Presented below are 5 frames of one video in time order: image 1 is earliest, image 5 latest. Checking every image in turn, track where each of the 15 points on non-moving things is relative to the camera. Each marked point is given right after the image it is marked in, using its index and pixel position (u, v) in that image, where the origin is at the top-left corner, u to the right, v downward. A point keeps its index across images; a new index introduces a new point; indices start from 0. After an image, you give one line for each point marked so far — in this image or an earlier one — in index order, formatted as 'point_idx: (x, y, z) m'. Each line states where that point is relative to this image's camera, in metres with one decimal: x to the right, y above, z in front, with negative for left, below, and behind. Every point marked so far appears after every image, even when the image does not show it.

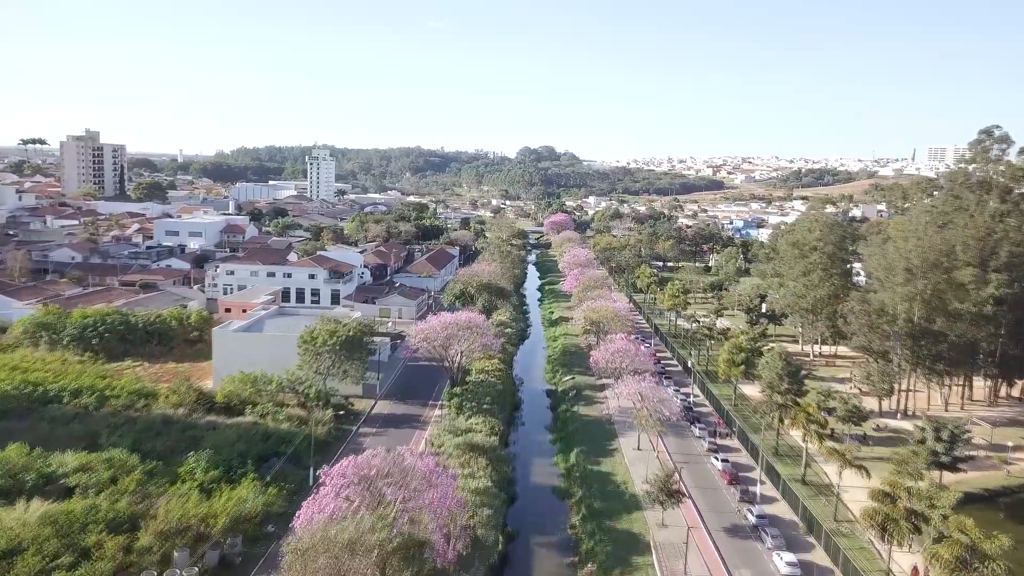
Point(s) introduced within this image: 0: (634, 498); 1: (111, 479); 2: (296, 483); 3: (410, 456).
0: (+2.3, -4.0, +17.6) m
1: (-6.9, -3.3, +15.7) m
2: (-4.1, -3.7, +17.2) m
3: (-1.5, -2.5, +13.2) m
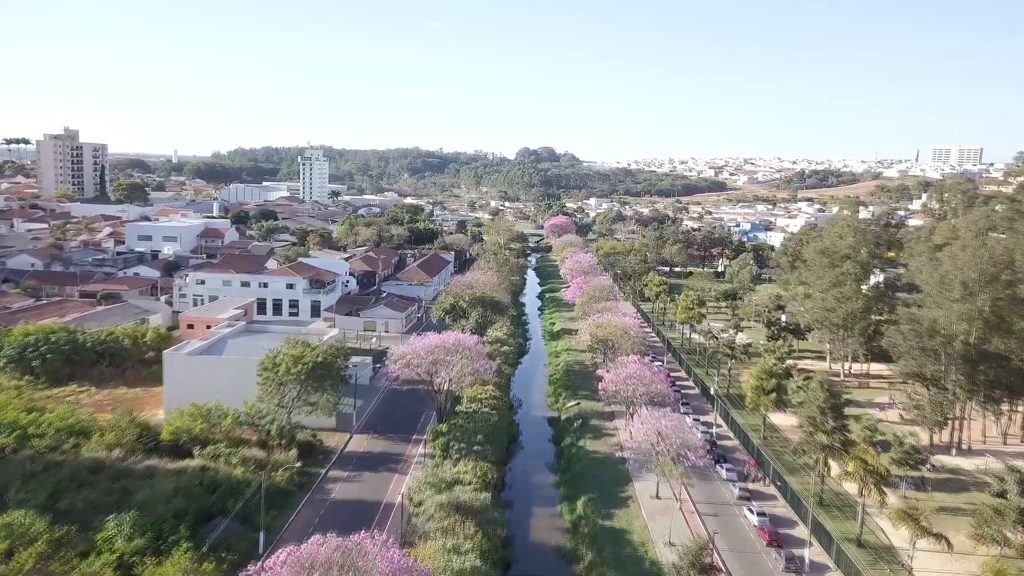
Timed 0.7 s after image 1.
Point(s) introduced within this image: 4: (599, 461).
0: (+2.3, -4.4, +14.4) m
1: (-7.0, -3.6, +12.6) m
2: (-4.1, -4.0, +14.0) m
3: (-1.6, -2.8, +10.0) m
4: (+1.9, -3.7, +19.7) m
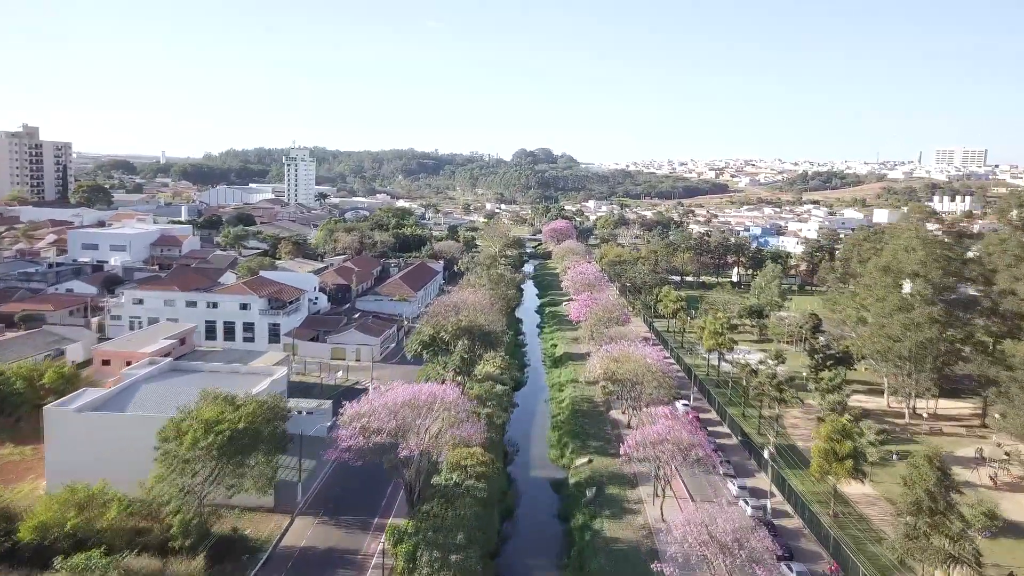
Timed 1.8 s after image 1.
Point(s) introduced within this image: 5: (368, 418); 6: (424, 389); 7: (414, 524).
0: (+2.2, -5.0, +9.4) m
1: (-7.0, -4.2, +7.5) m
2: (-4.2, -4.6, +8.9) m
3: (-1.6, -3.4, +4.9) m
4: (+1.8, -4.3, +14.7) m
5: (-2.3, -2.1, +15.0) m
6: (-1.5, -1.7, +15.9) m
7: (-1.4, -3.4, +13.3) m
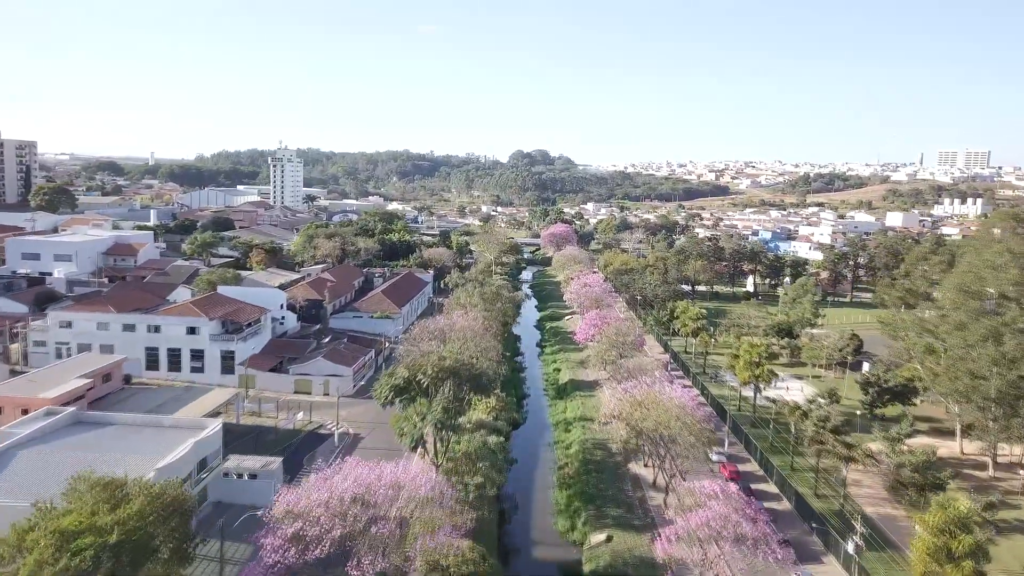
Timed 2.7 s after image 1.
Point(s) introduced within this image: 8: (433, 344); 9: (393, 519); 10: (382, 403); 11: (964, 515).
0: (+2.2, -5.5, +5.1) m
1: (-7.0, -4.7, +3.2) m
2: (-4.2, -5.1, +4.6) m
3: (-1.6, -3.8, +0.7) m
4: (+1.8, -4.8, +10.4) m
5: (-2.4, -2.6, +10.7) m
6: (-1.5, -2.2, +11.6) m
7: (-1.5, -3.9, +9.0) m
8: (-1.7, -1.2, +19.7) m
9: (-1.4, -2.7, +10.9) m
10: (-2.3, -2.0, +17.2) m
11: (+6.3, -3.2, +12.8) m
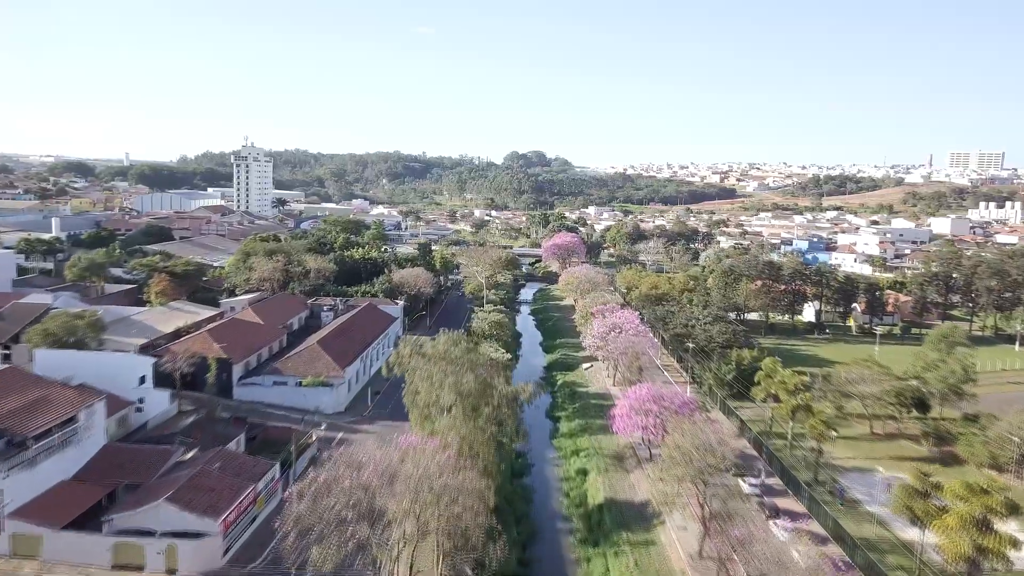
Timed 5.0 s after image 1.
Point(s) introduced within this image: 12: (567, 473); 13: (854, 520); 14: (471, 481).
0: (+2.3, -6.6, -5.5) m
1: (-6.9, -5.8, -7.5) m
2: (-4.1, -6.2, -6.1) m
3: (-1.4, -5.0, -10.0) m
4: (+1.9, -5.9, -0.2) m
5: (-2.2, -3.7, +0.1) m
6: (-1.4, -3.4, +1.0) m
7: (-1.3, -5.1, -1.6) m
8: (-1.7, -2.4, +9.1) m
9: (-1.2, -3.8, +0.3) m
10: (-2.2, -3.2, +6.6) m
11: (+6.4, -4.3, +2.2) m
12: (+1.1, -3.9, +18.9) m
13: (+5.9, -3.8, +16.0) m
14: (-0.6, -2.2, +11.3) m
